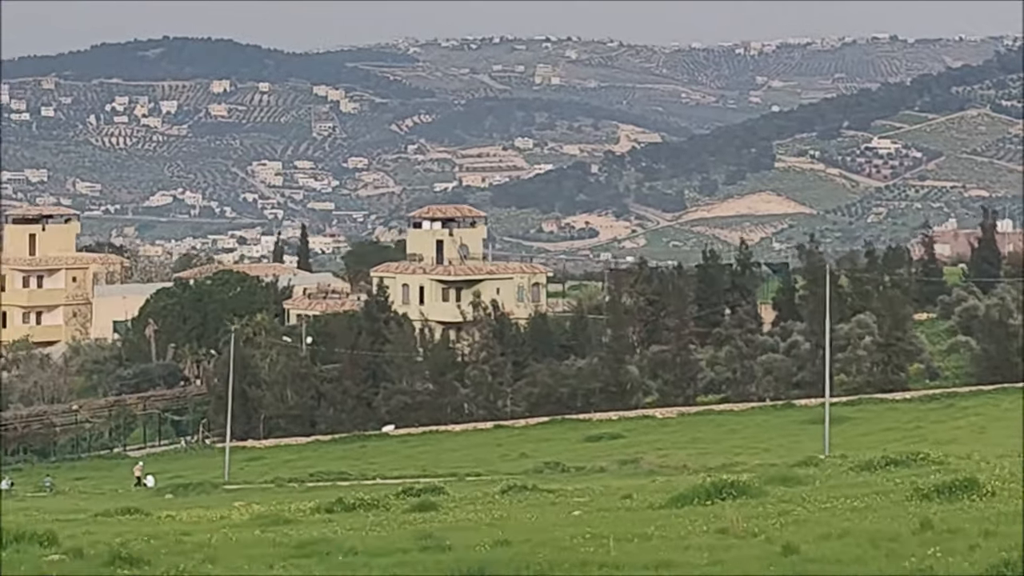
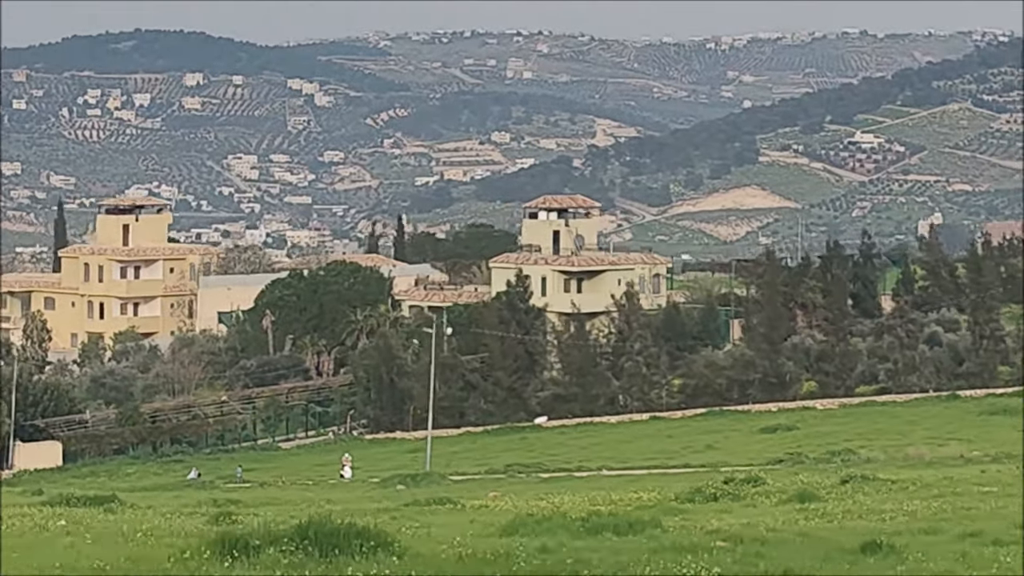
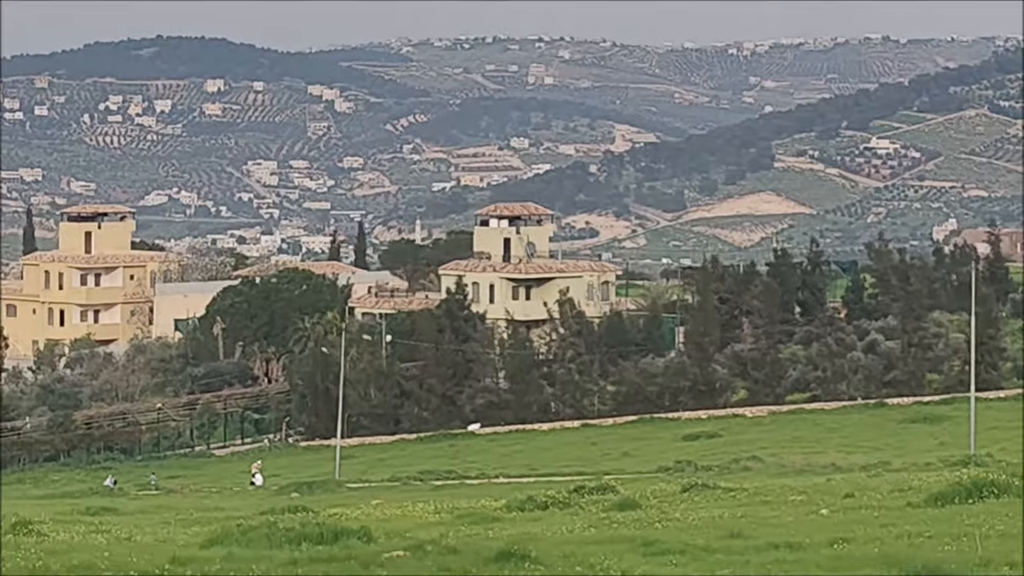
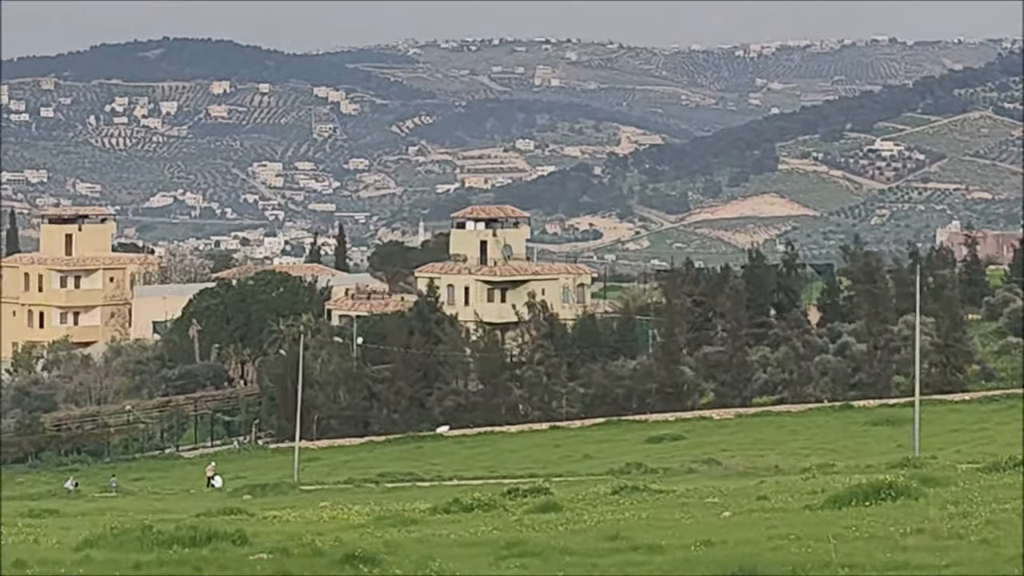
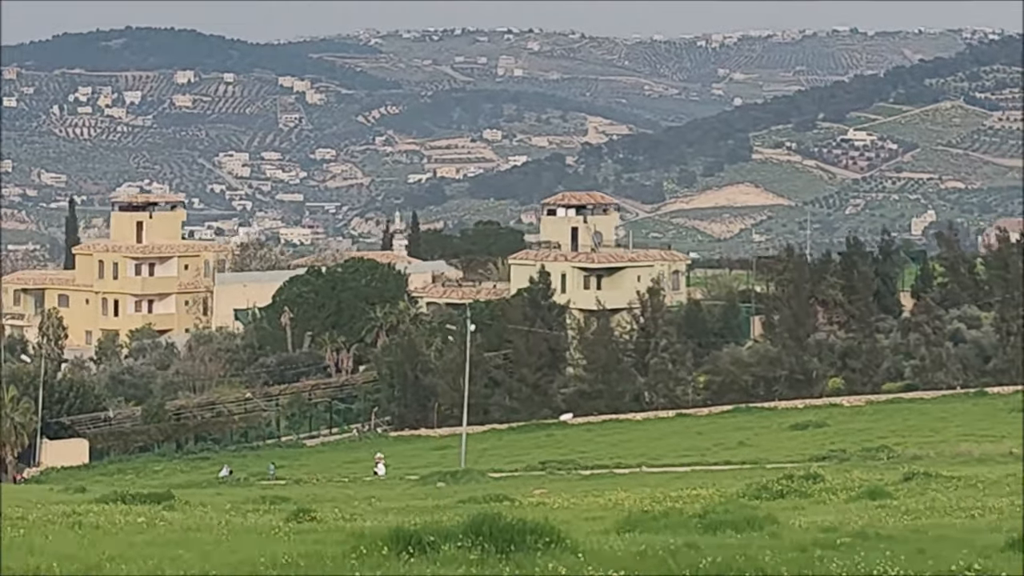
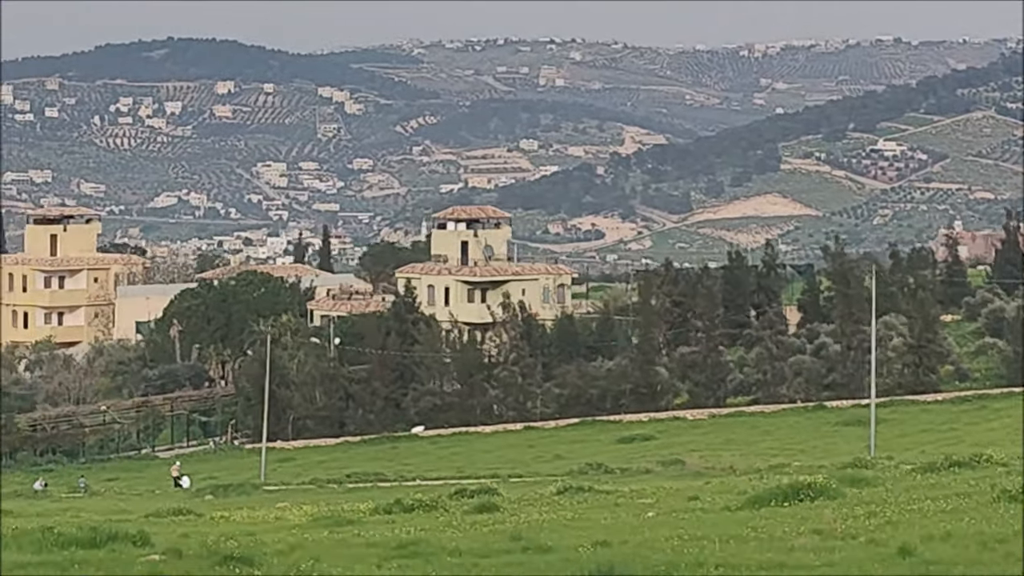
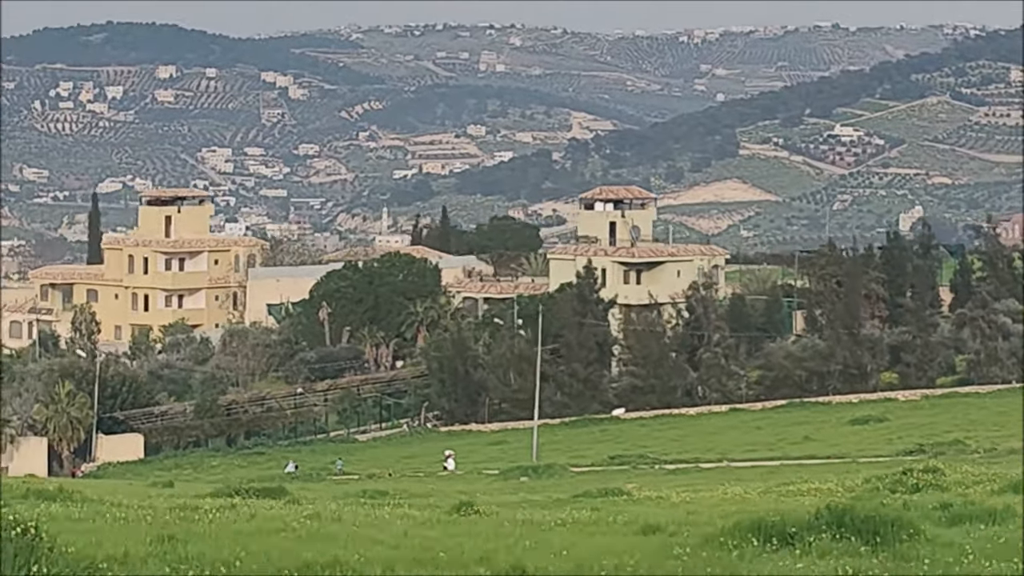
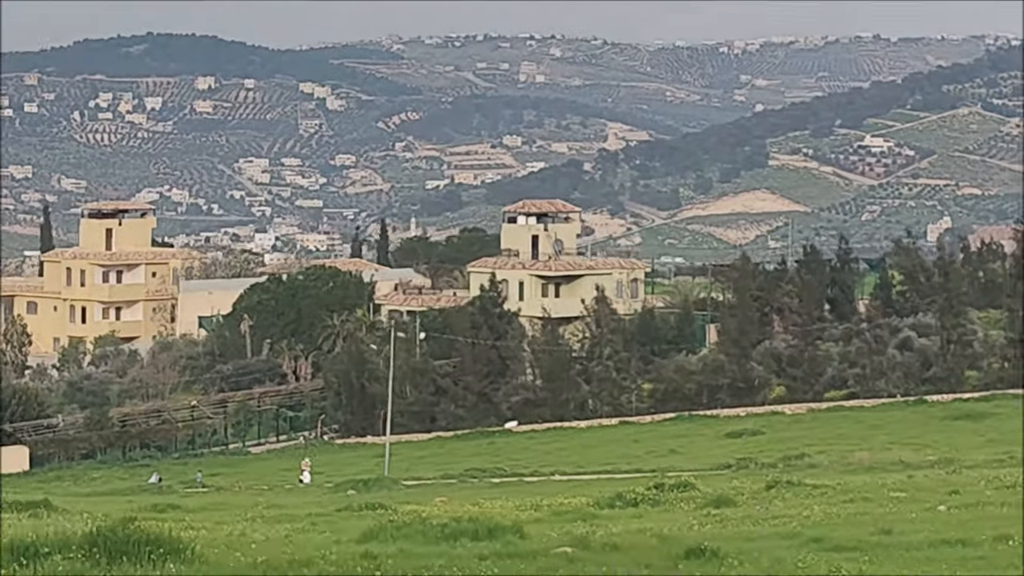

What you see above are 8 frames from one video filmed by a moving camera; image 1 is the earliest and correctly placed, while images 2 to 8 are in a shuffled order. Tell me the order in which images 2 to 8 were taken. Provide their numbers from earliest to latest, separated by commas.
6, 4, 3, 8, 2, 5, 7
